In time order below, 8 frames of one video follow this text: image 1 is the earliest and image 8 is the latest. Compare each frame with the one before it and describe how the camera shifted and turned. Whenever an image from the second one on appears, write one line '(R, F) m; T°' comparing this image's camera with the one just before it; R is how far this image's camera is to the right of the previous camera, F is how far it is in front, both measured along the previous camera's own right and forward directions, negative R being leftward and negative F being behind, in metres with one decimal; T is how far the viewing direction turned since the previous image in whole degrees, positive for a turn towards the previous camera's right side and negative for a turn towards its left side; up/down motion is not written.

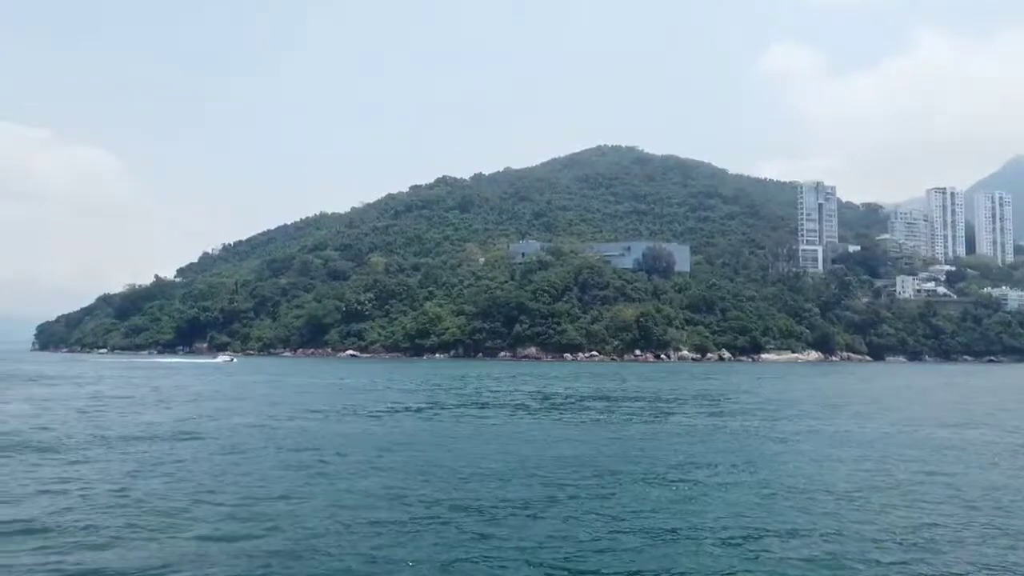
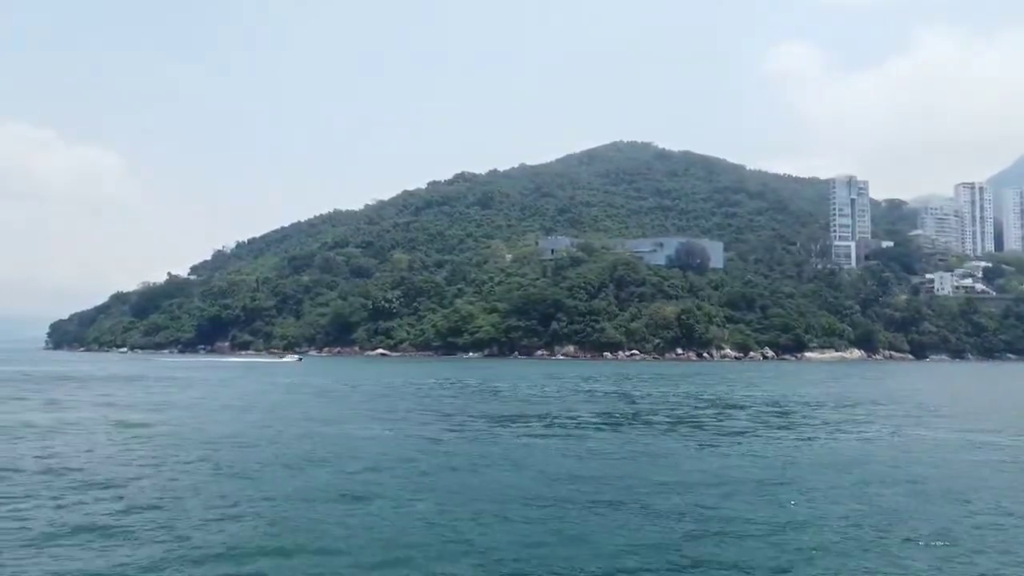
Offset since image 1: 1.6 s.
(-2.9, +2.7) m; 0°
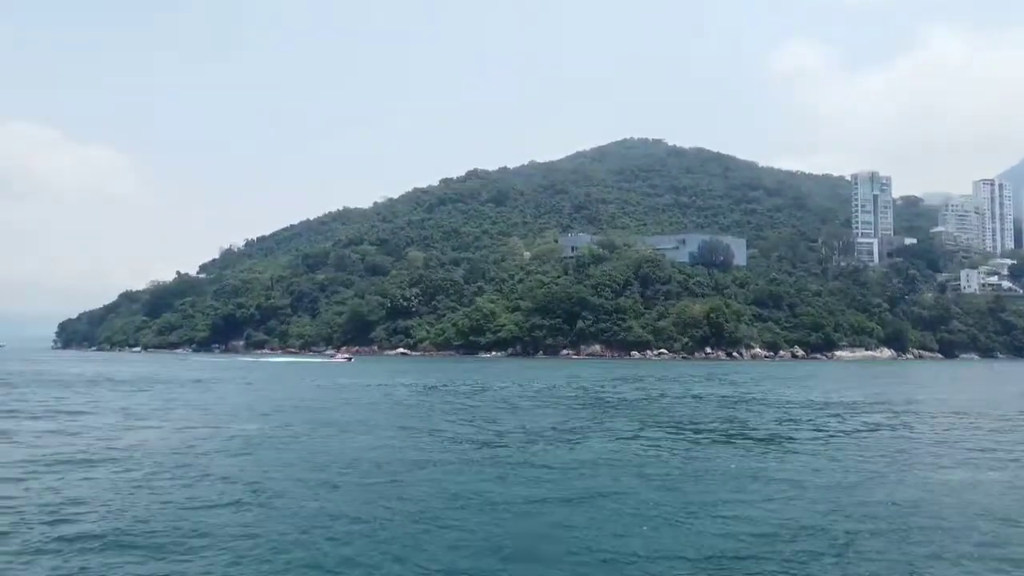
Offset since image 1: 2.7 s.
(-1.9, +1.8) m; 0°
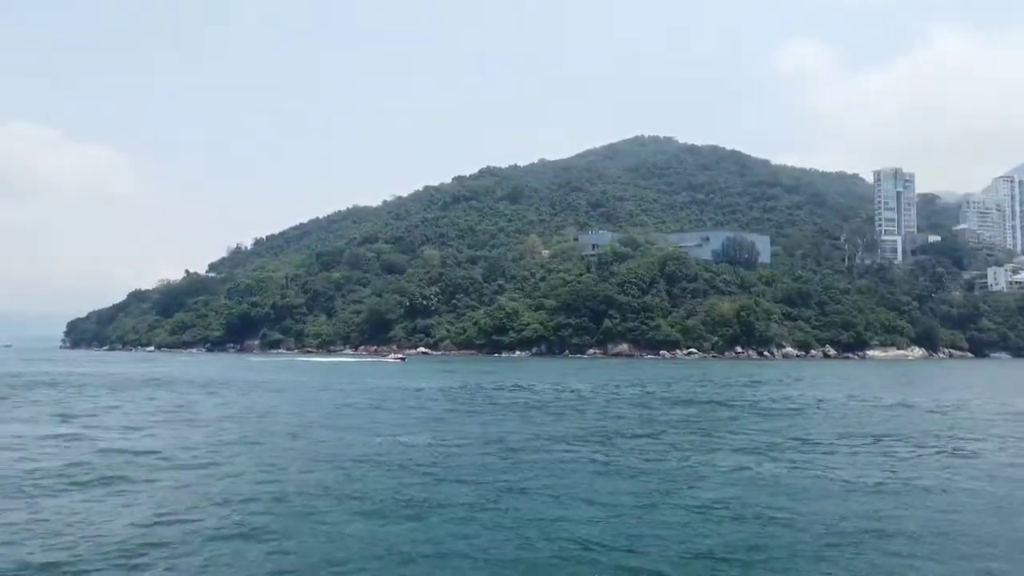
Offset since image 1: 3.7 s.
(-1.9, +1.8) m; 0°
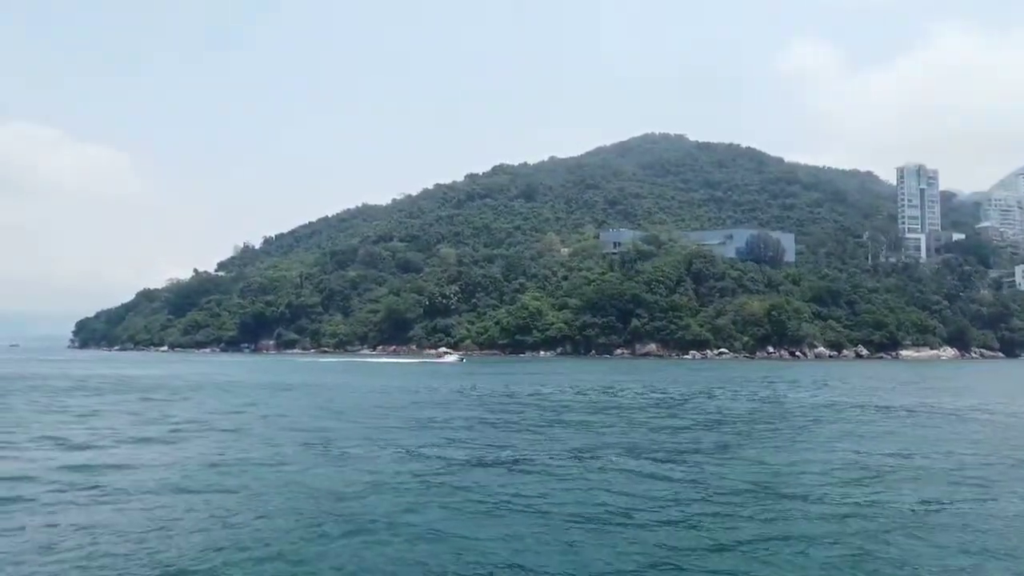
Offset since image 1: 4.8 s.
(-1.9, +1.9) m; 0°
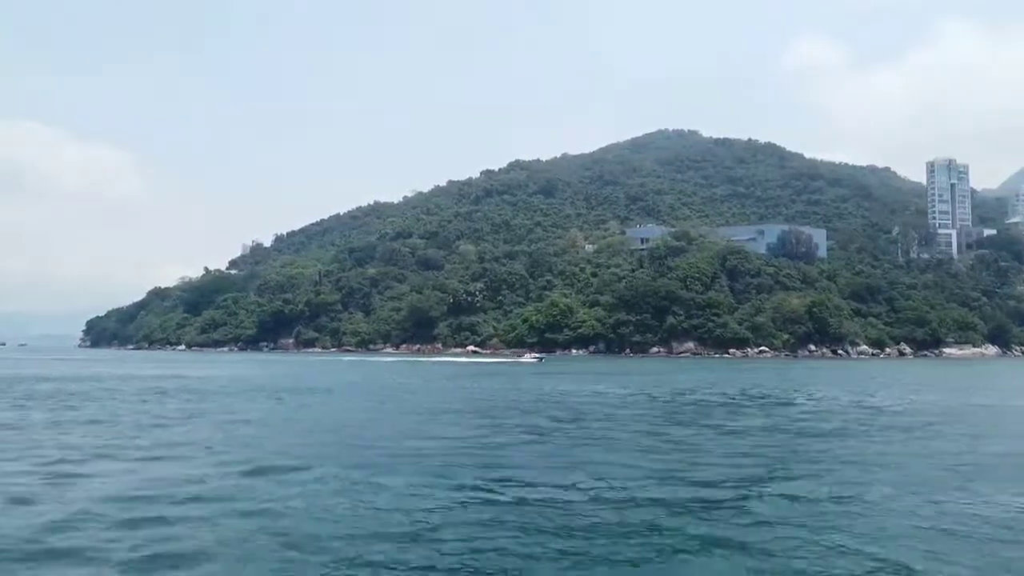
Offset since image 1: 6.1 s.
(-2.3, +2.3) m; 0°
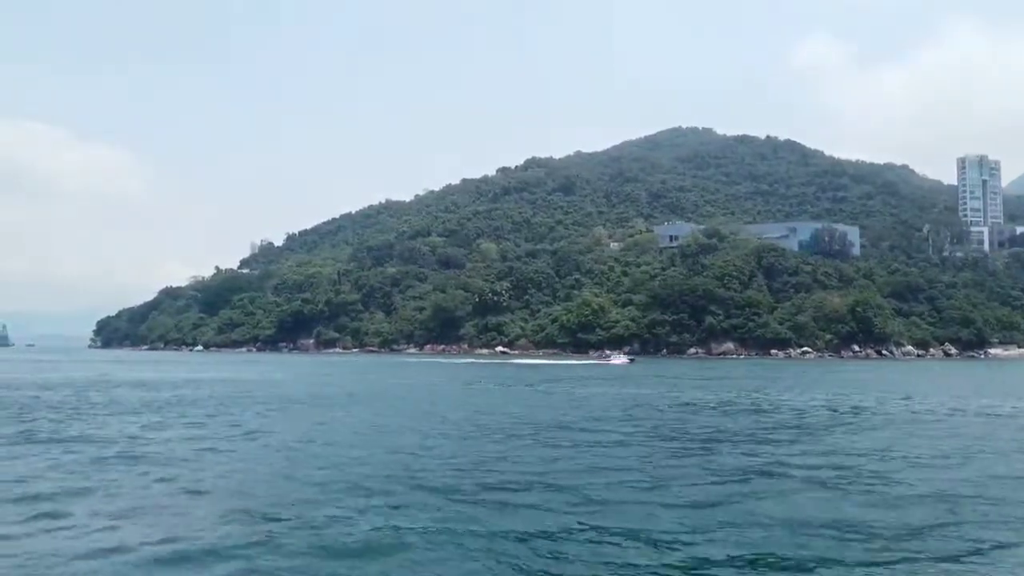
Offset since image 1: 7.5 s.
(-2.4, +2.3) m; 0°
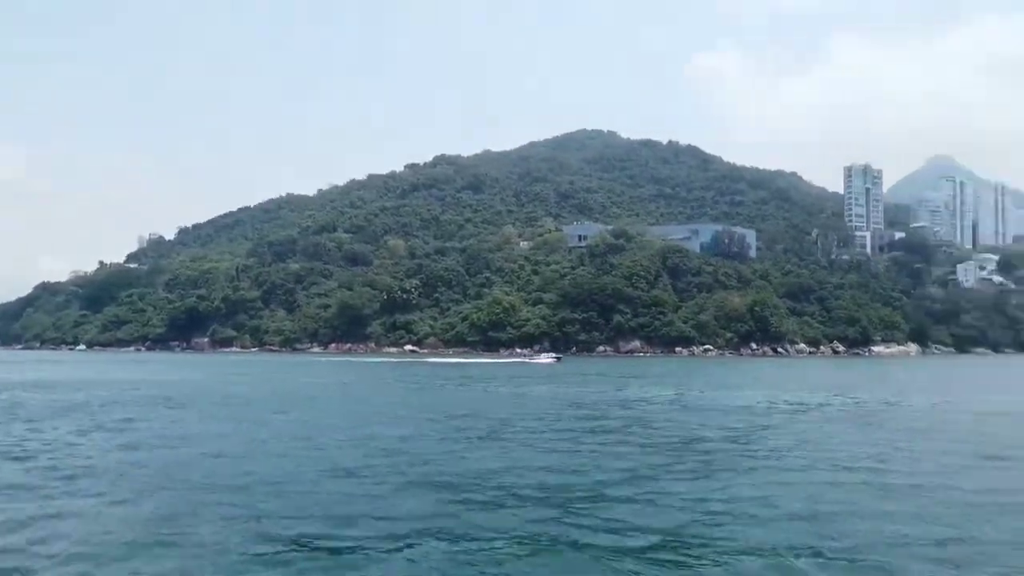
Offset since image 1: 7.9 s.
(-1.6, -1.4) m; +6°
